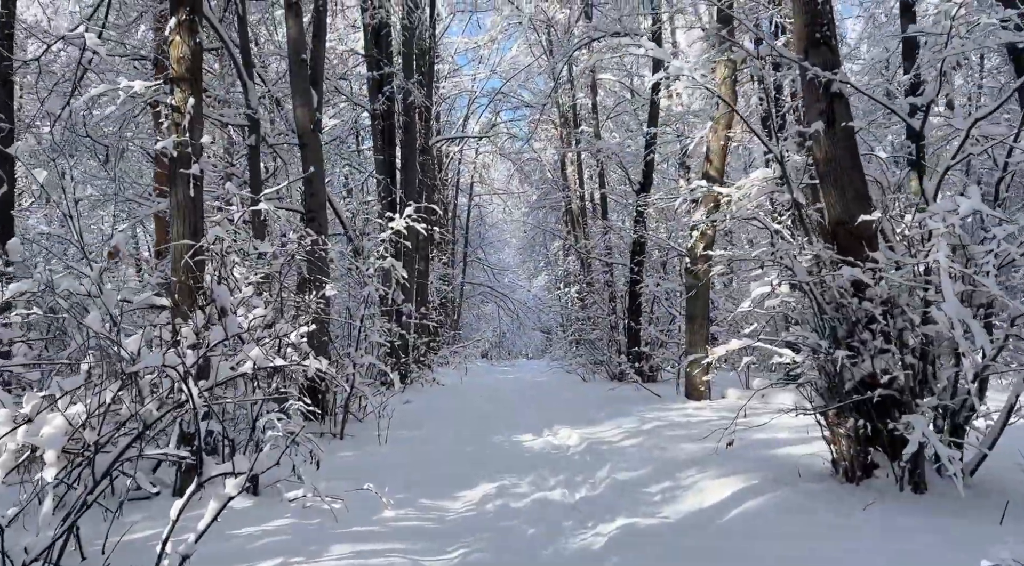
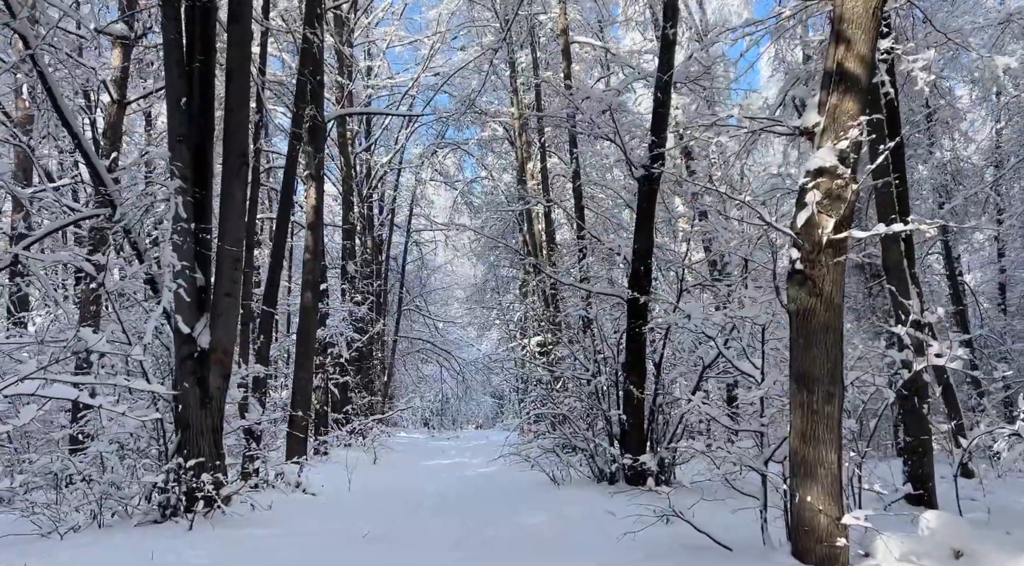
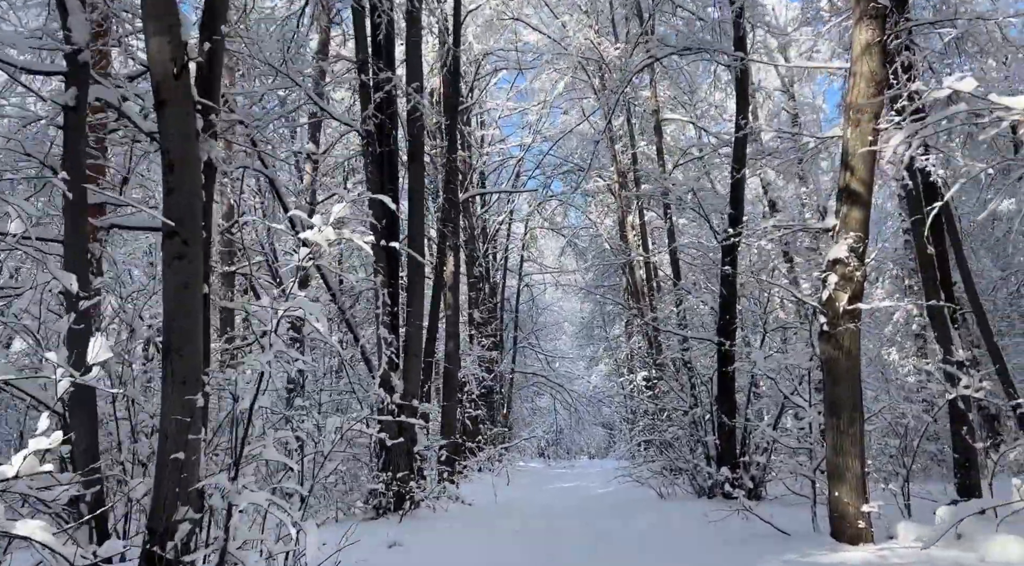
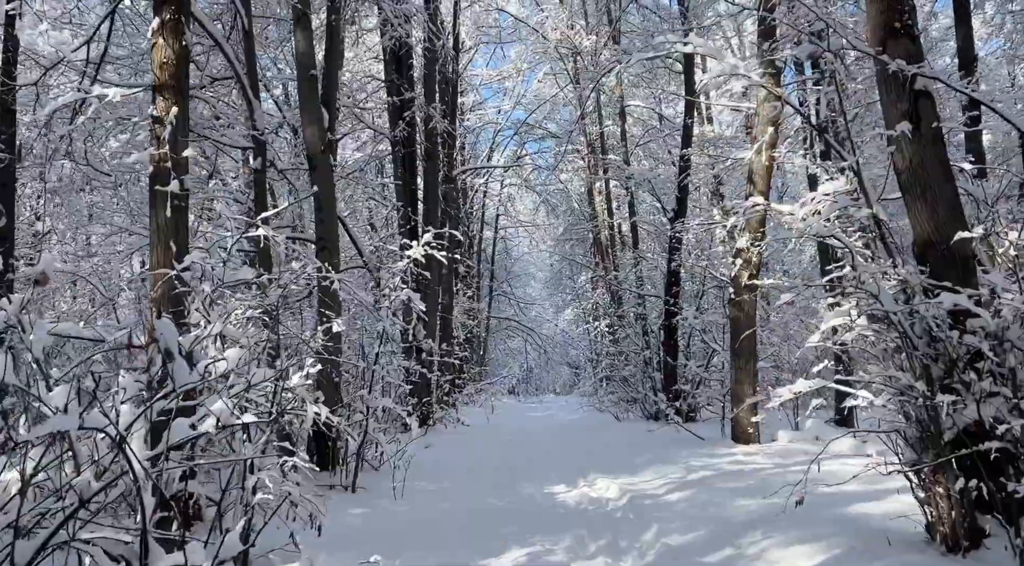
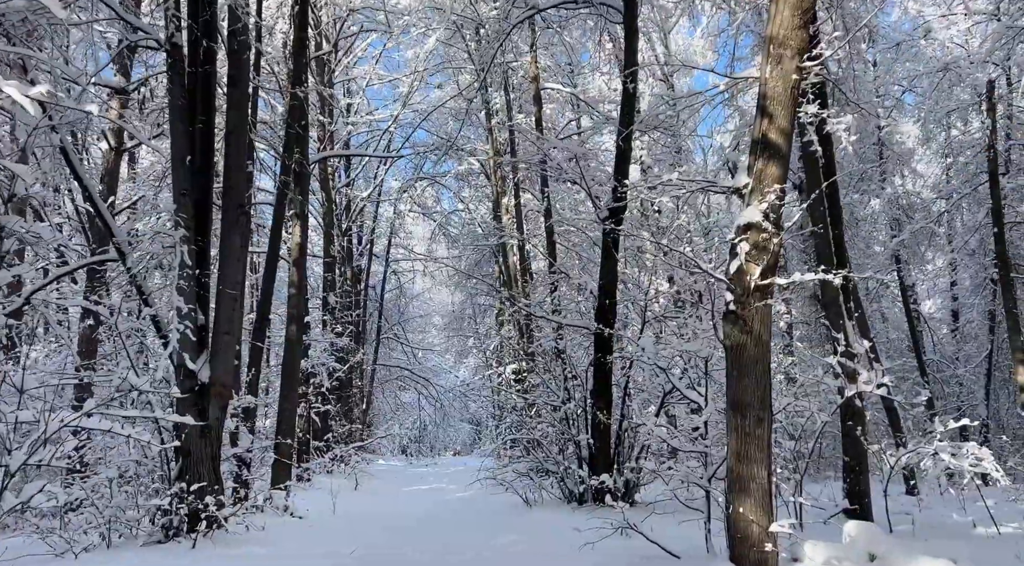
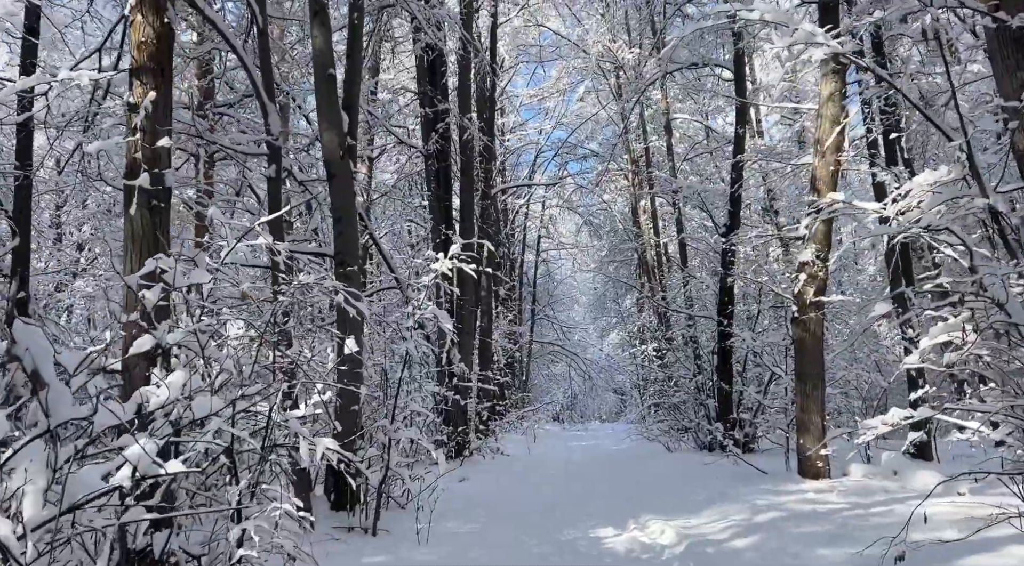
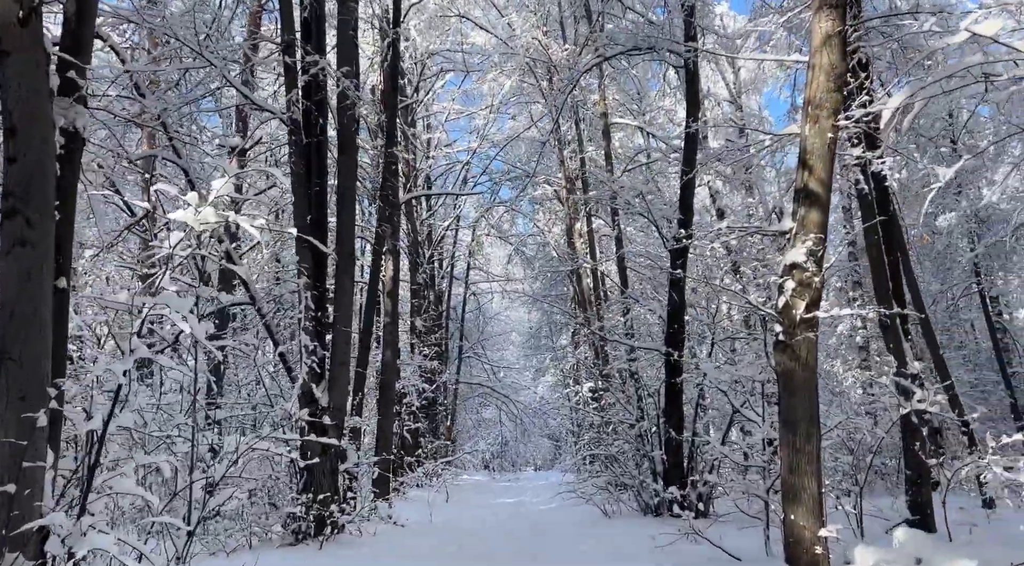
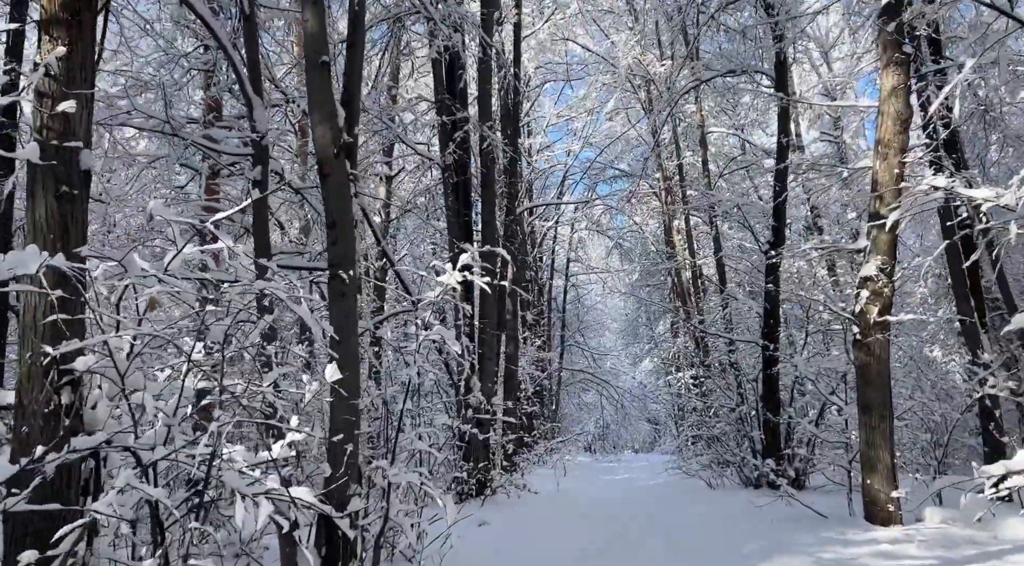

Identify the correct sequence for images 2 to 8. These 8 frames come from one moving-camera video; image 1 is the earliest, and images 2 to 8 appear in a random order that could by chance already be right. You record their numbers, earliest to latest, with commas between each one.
4, 6, 8, 3, 7, 5, 2
